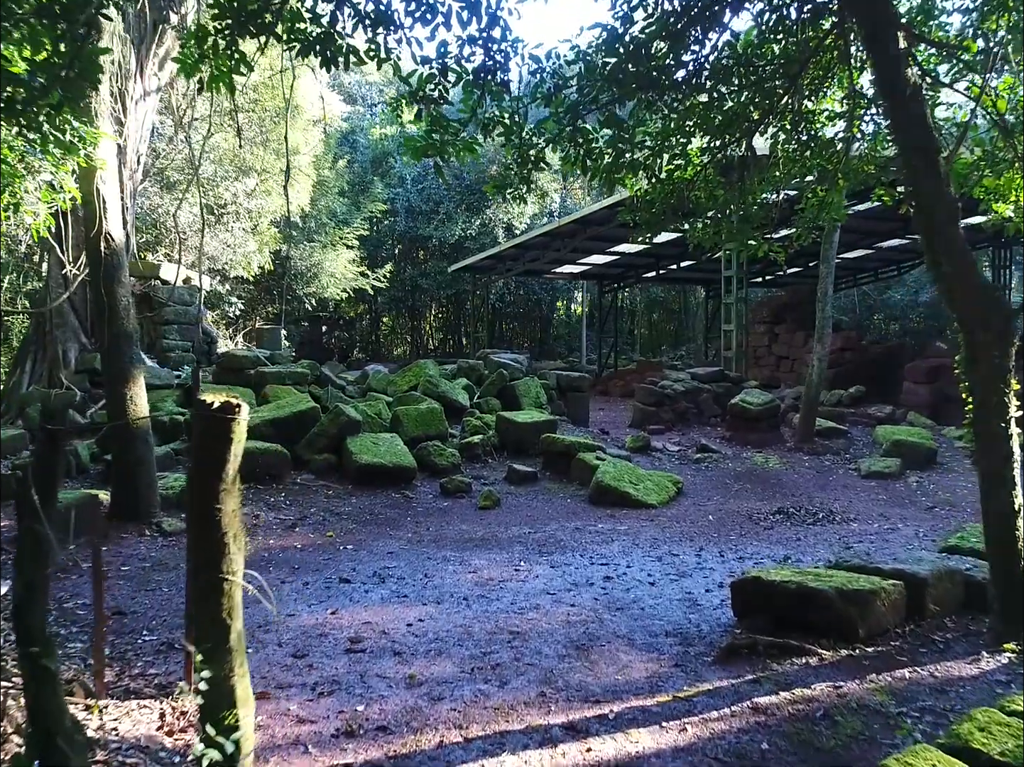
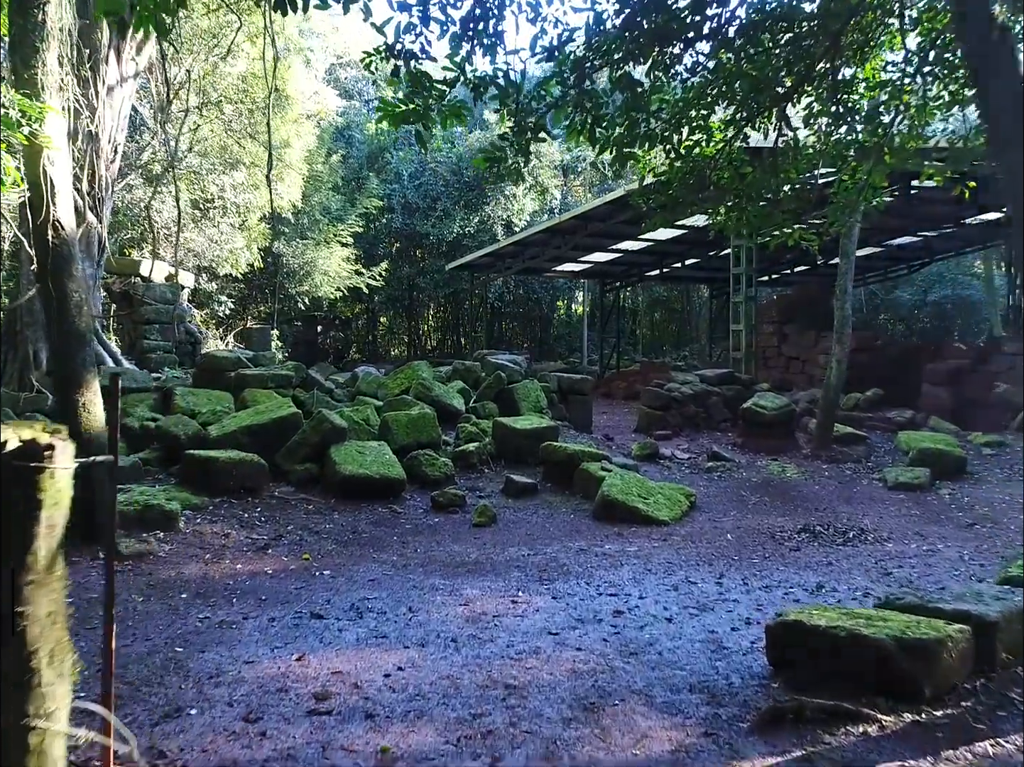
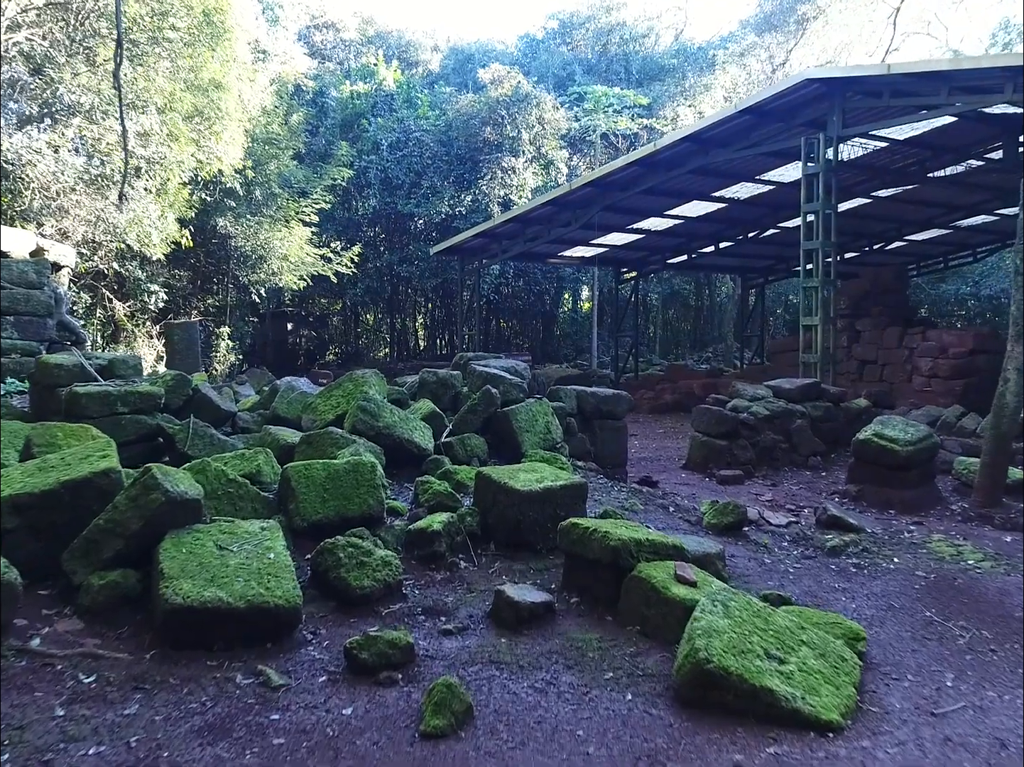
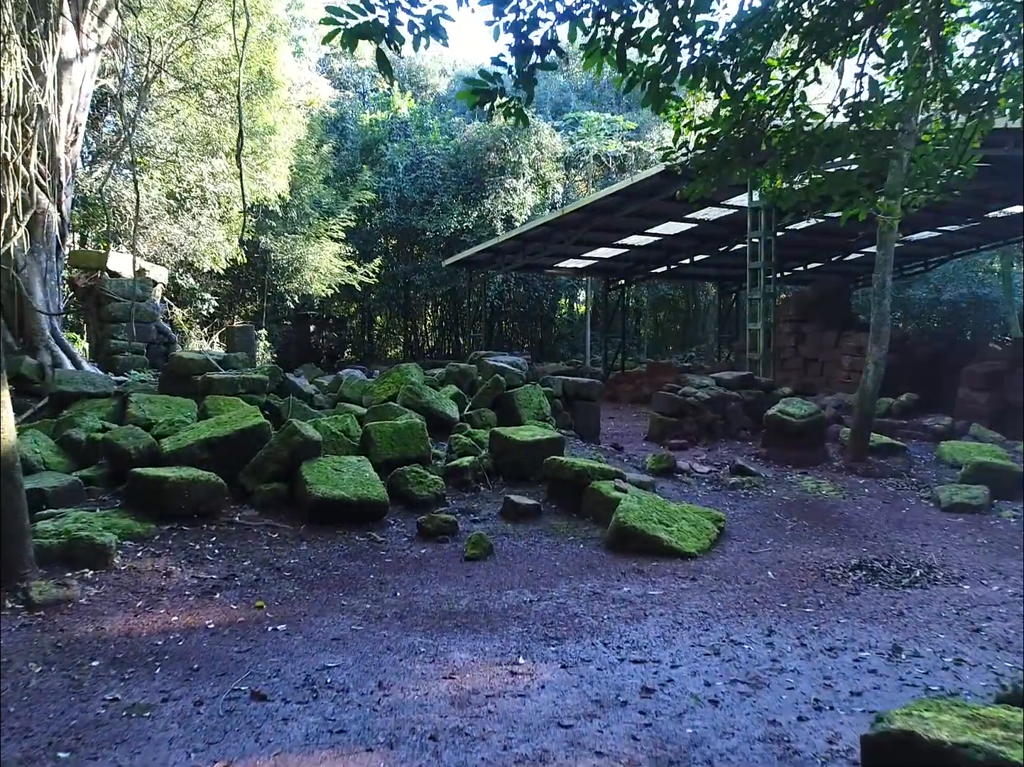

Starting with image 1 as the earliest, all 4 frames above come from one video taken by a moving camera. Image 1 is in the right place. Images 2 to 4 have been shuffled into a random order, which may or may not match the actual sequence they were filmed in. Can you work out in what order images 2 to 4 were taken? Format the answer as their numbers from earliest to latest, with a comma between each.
2, 4, 3
